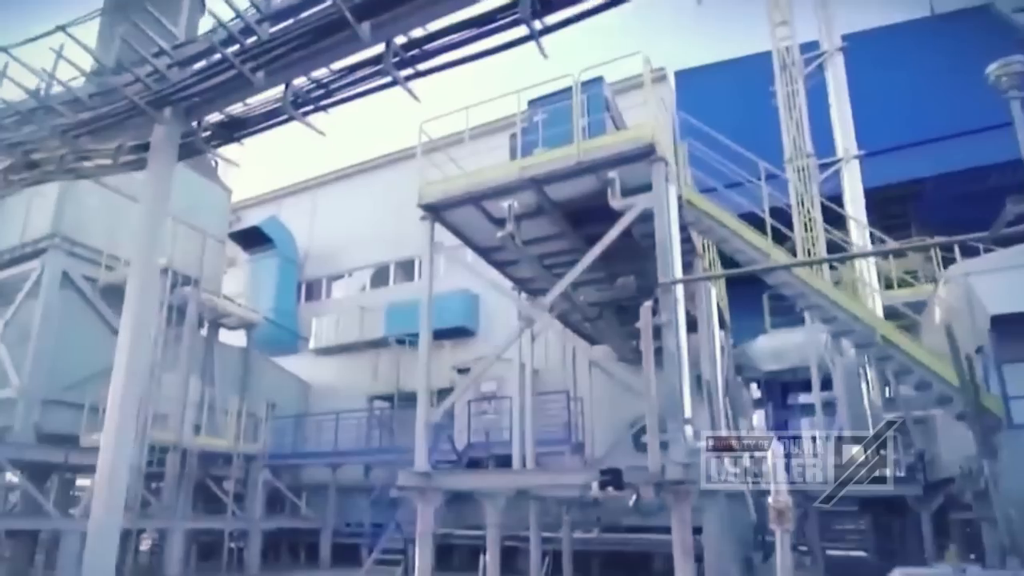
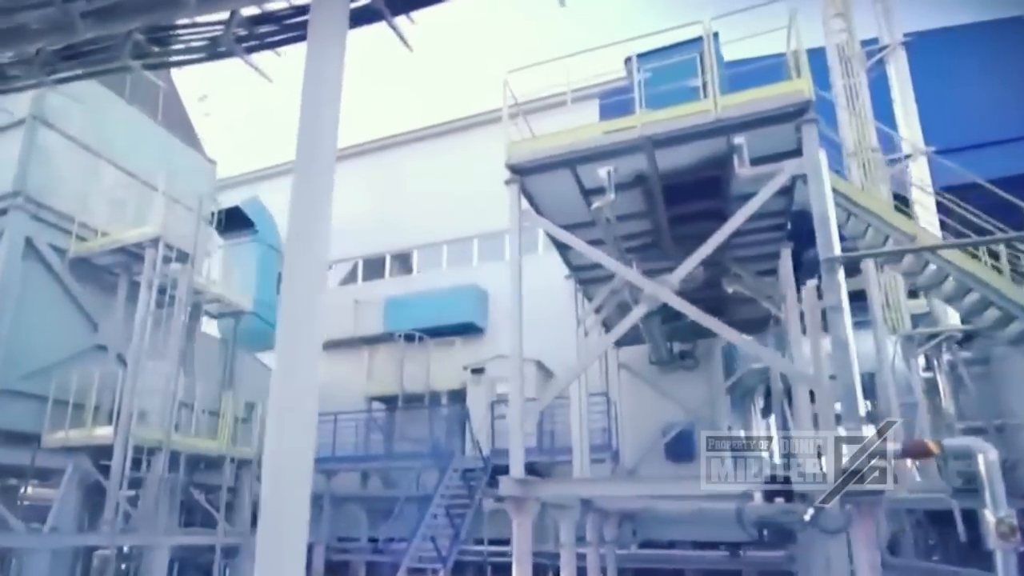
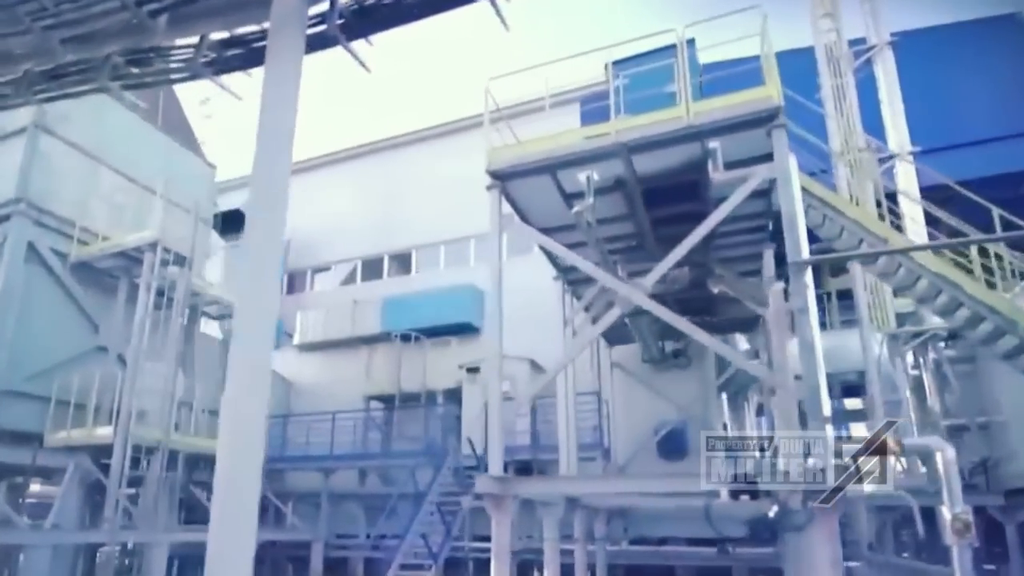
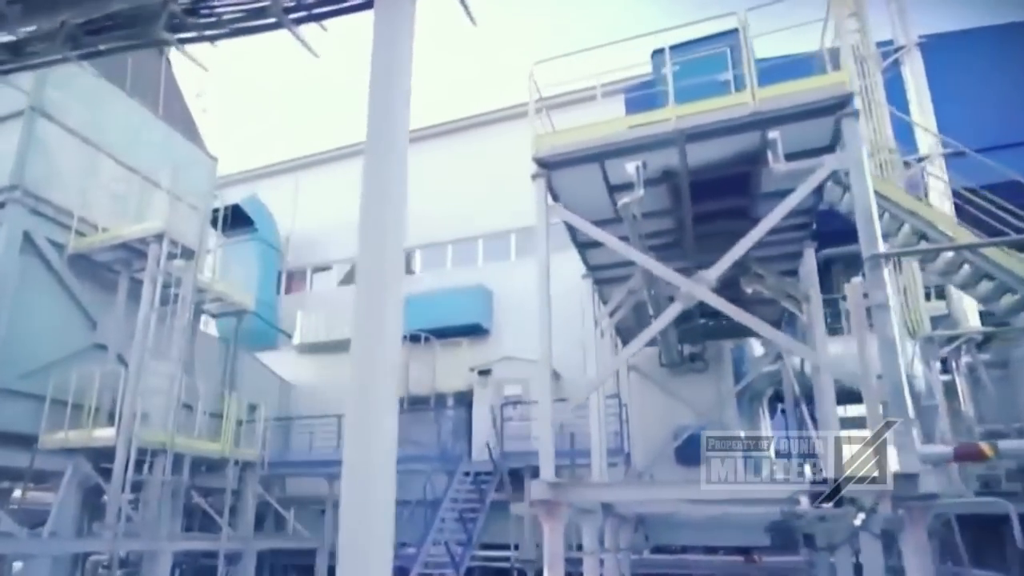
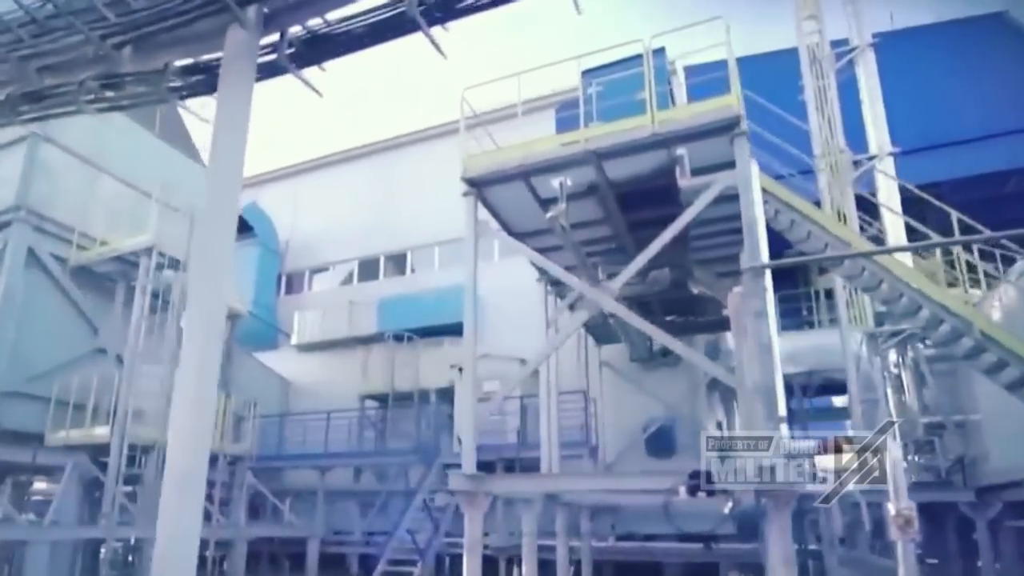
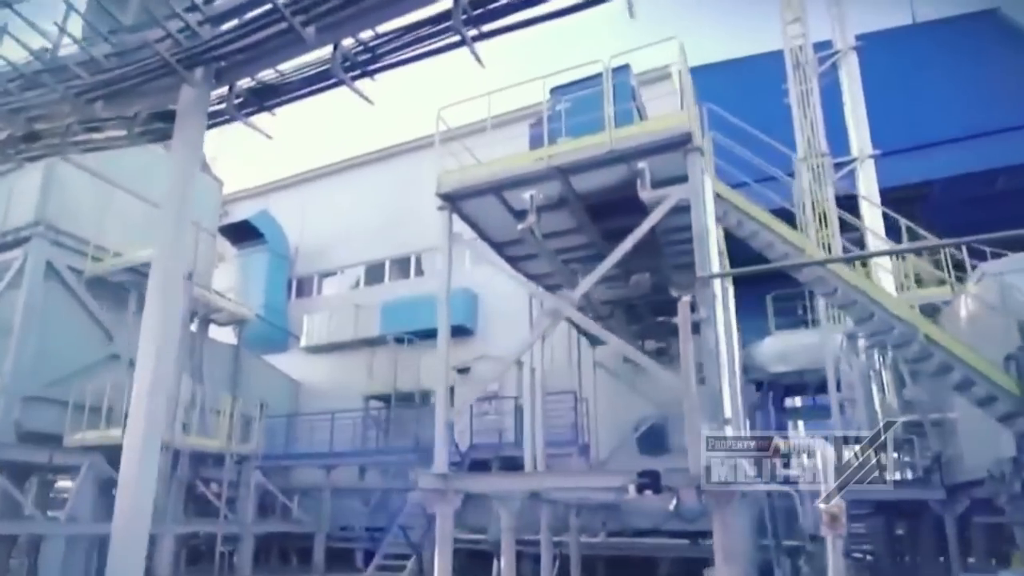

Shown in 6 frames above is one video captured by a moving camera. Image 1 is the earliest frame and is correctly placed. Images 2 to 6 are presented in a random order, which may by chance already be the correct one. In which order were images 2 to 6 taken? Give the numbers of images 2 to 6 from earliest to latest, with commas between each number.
6, 5, 3, 2, 4
